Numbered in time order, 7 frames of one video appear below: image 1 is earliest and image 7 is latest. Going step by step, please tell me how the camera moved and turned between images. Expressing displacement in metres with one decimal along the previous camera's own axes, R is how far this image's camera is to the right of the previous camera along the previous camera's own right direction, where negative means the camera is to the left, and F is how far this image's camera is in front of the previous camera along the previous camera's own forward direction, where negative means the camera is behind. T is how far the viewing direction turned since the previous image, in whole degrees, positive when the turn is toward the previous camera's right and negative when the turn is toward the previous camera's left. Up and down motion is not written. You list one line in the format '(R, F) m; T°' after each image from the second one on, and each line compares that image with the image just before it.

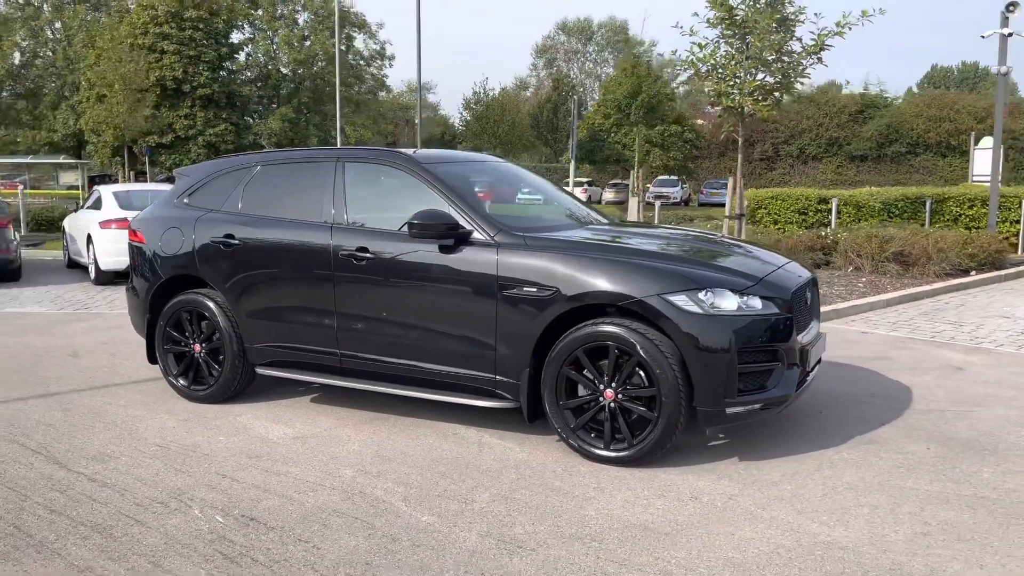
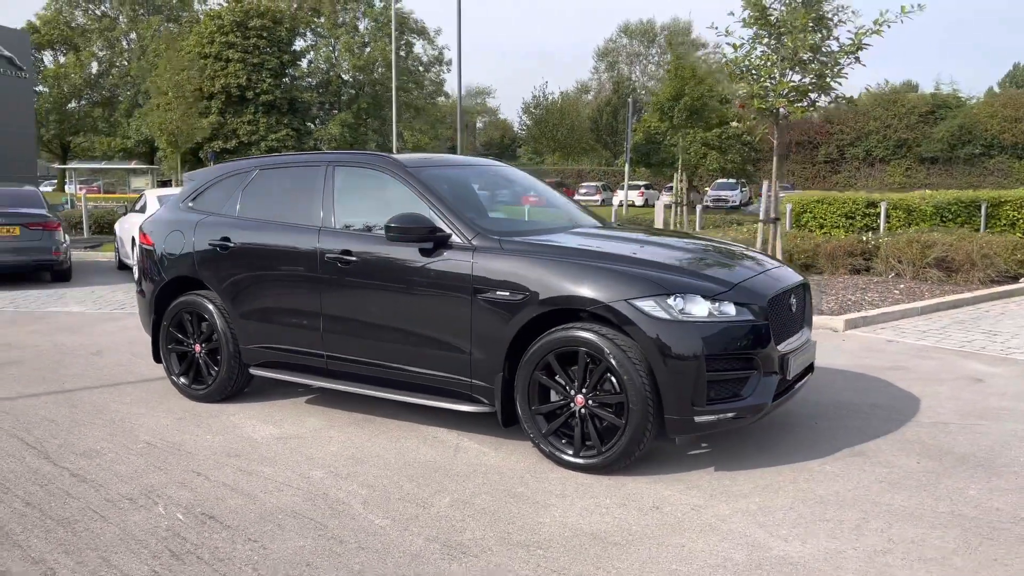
(+0.5, 0.0) m; -4°
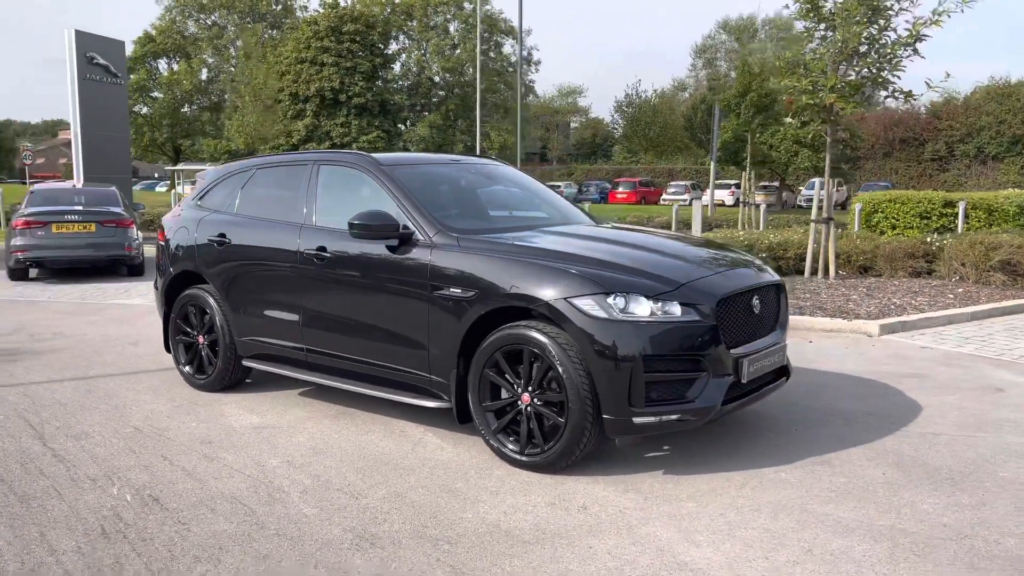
(+0.8, 0.0) m; -7°
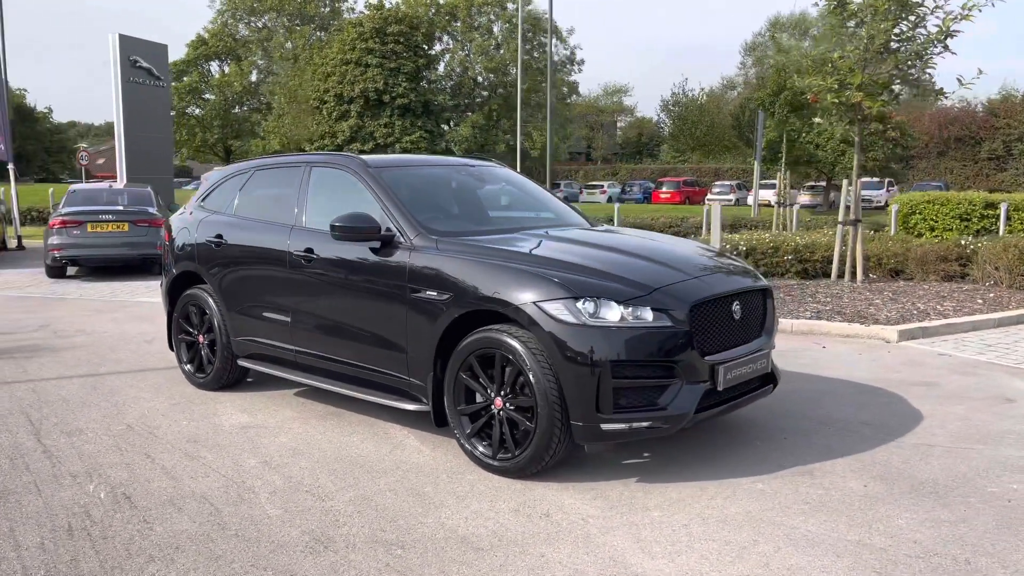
(+0.4, 0.0) m; -3°
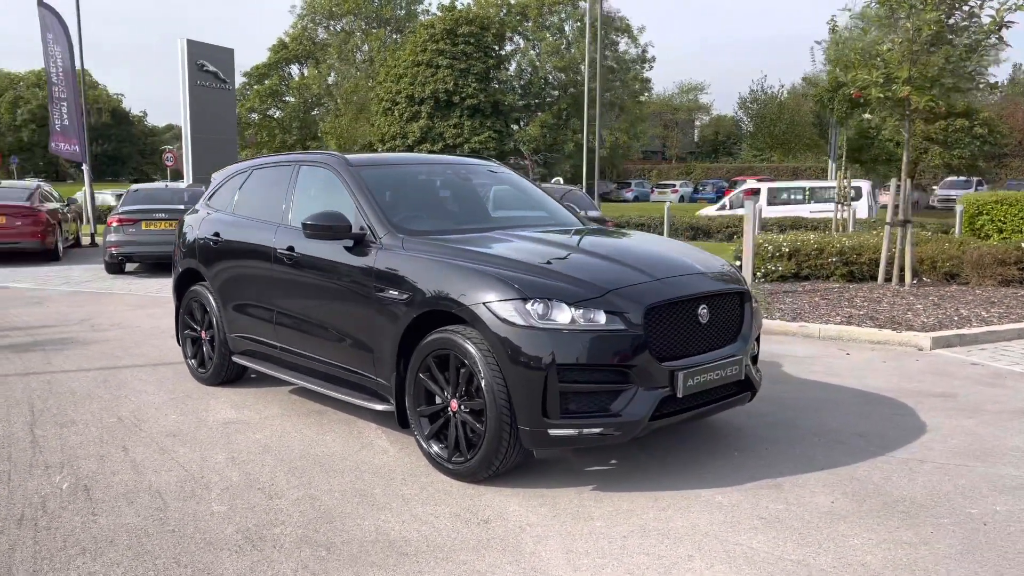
(+0.6, +0.1) m; -5°
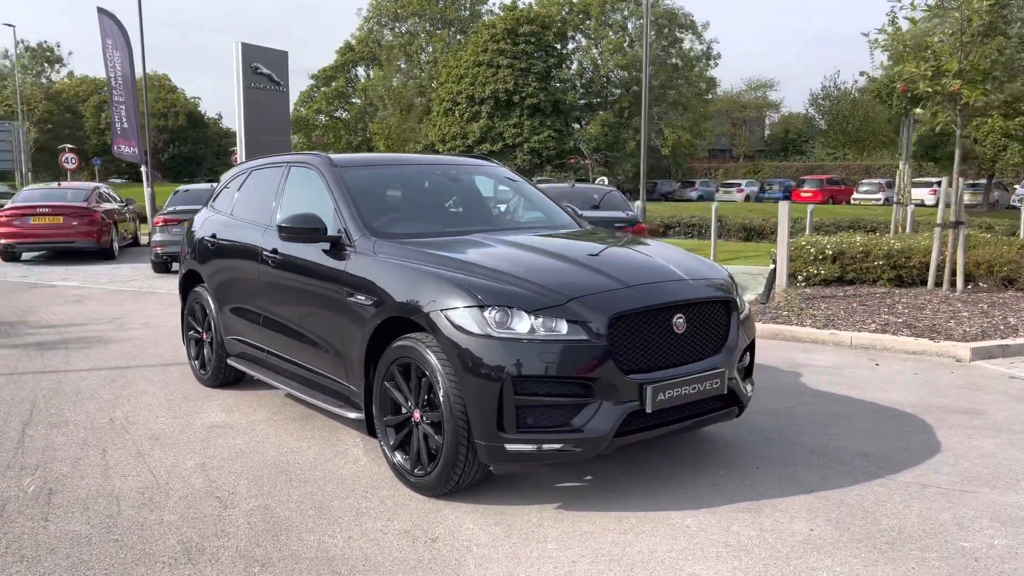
(+0.5, +0.2) m; -5°
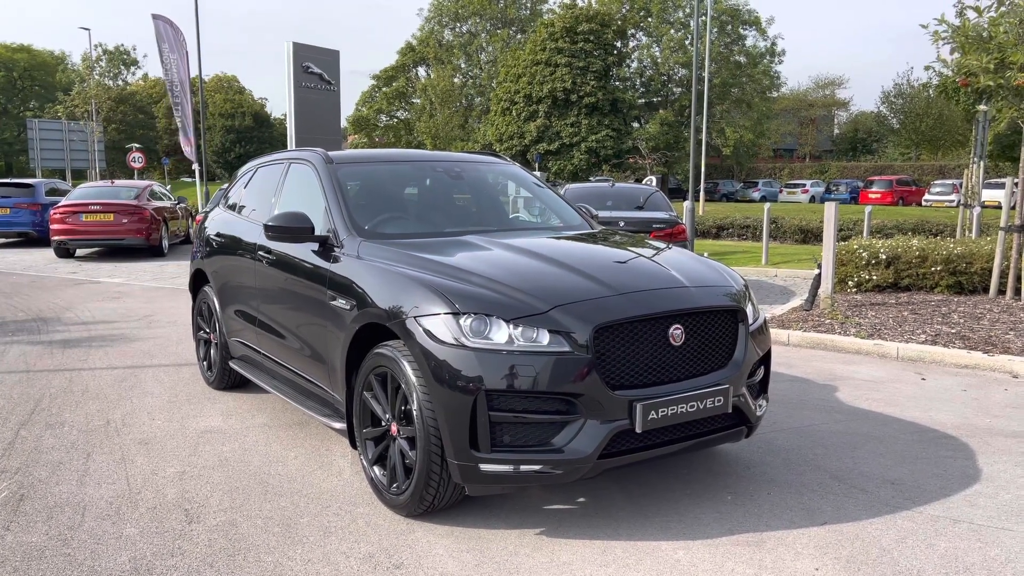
(+0.3, +0.3) m; -4°
